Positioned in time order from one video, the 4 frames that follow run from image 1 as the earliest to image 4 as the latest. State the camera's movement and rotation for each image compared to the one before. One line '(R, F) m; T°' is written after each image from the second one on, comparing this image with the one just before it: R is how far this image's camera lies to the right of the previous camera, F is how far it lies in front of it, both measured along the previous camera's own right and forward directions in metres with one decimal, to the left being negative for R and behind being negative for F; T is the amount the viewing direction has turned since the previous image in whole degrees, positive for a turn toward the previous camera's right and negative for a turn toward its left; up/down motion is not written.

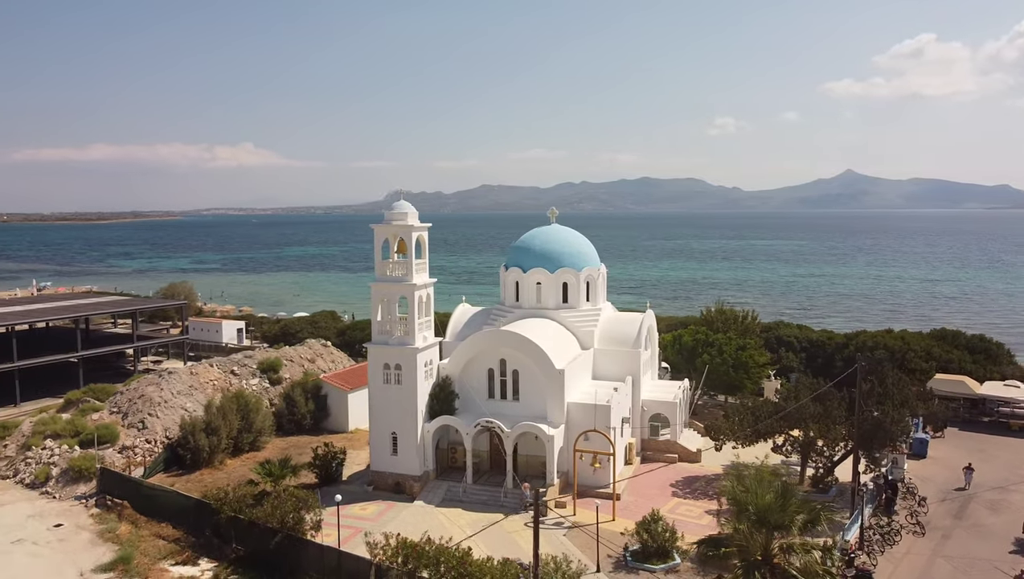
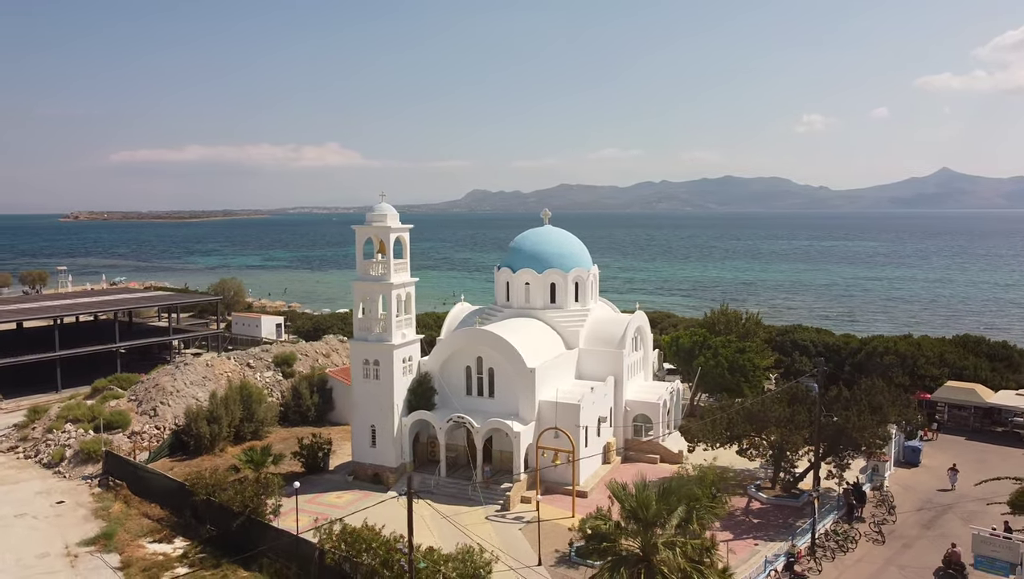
(+3.5, -0.5) m; -5°
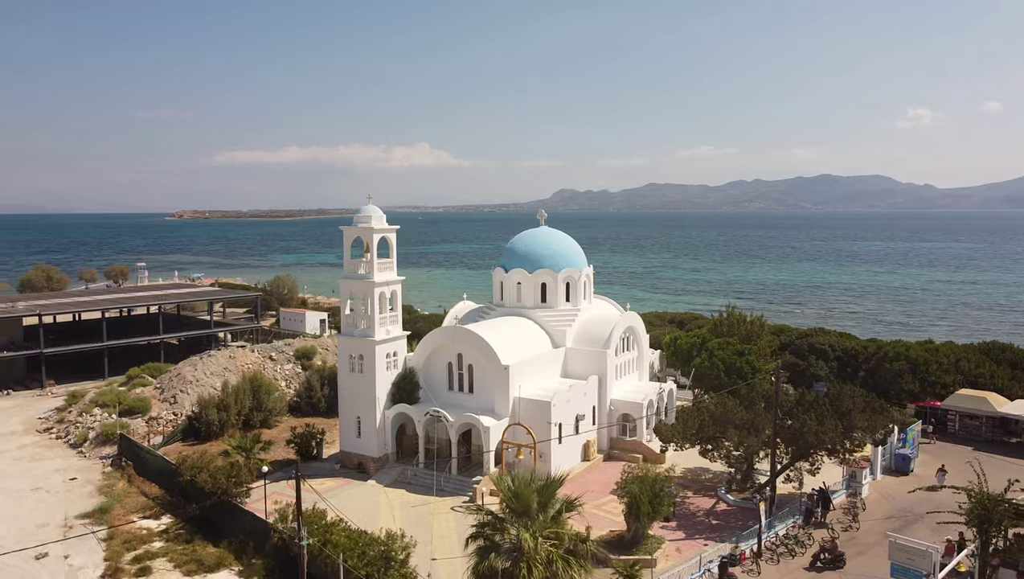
(+3.8, -0.6) m; -6°
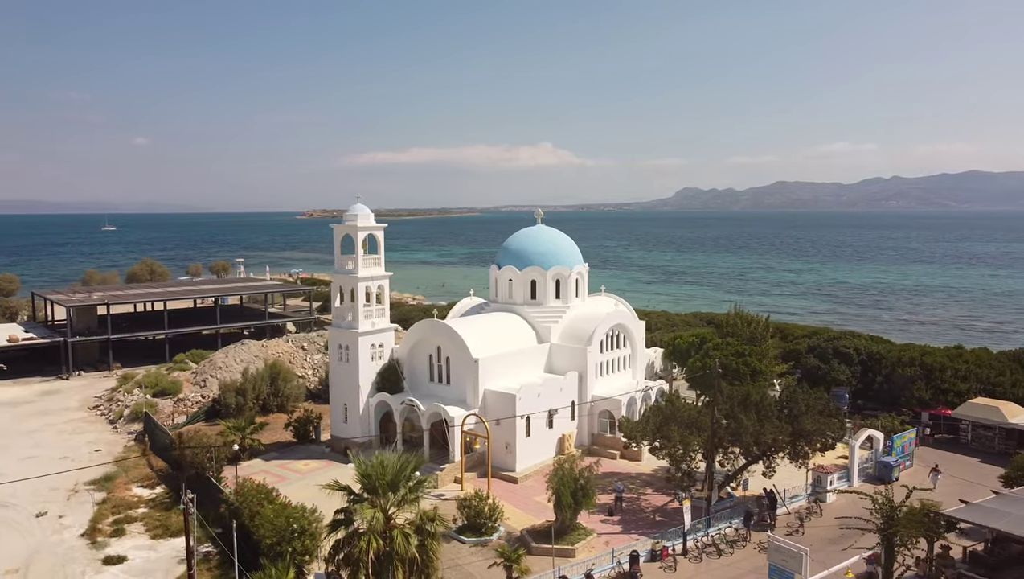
(+5.3, -0.5) m; -8°
